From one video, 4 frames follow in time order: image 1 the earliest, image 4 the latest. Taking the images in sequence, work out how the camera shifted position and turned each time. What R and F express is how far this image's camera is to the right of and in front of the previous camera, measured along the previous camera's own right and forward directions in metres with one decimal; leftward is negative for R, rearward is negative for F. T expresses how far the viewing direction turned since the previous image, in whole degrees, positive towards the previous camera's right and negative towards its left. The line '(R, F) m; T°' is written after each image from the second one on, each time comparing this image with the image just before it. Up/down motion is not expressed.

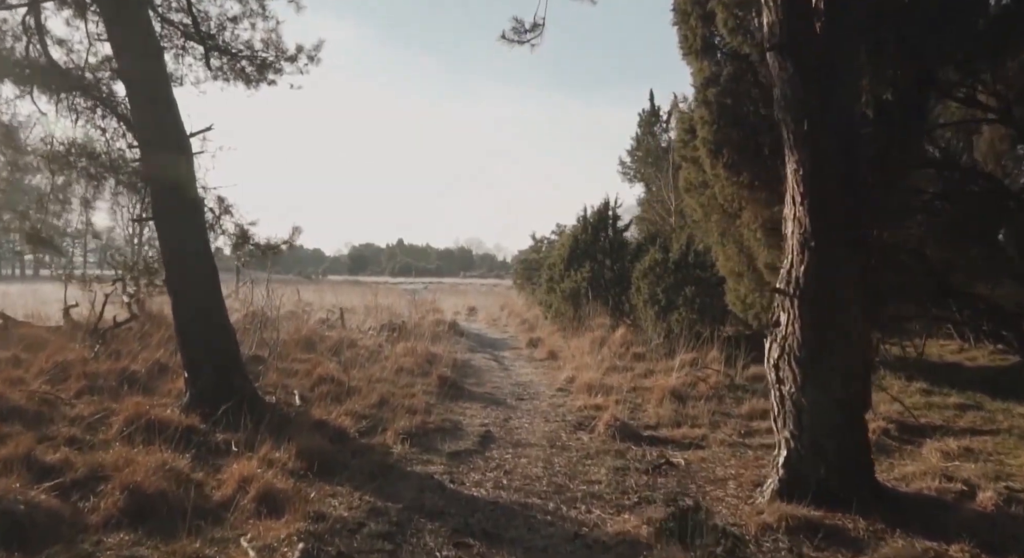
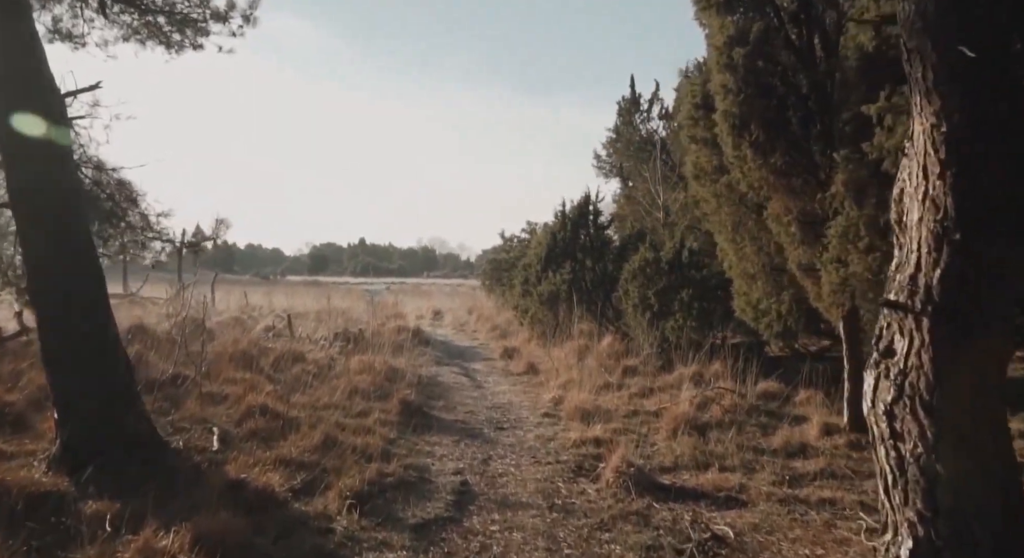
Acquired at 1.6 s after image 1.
(-0.1, +1.6) m; +3°
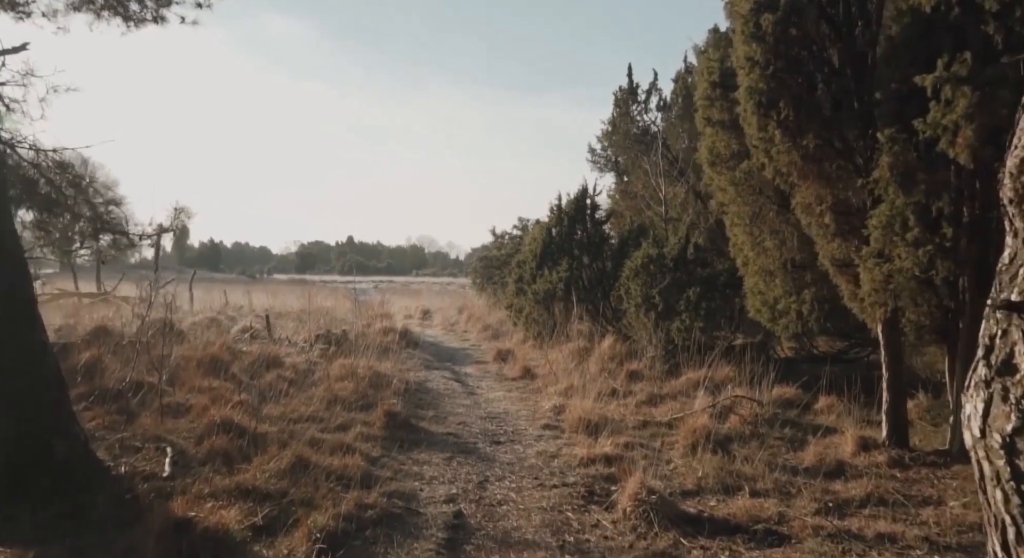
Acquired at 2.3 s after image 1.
(-0.1, +0.8) m; +1°
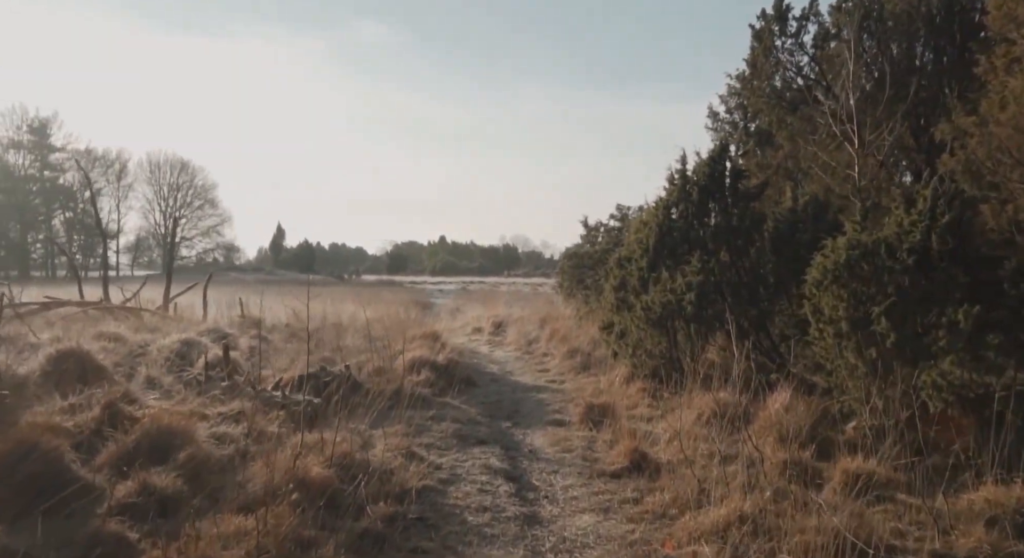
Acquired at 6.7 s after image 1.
(0.0, +4.7) m; -7°
